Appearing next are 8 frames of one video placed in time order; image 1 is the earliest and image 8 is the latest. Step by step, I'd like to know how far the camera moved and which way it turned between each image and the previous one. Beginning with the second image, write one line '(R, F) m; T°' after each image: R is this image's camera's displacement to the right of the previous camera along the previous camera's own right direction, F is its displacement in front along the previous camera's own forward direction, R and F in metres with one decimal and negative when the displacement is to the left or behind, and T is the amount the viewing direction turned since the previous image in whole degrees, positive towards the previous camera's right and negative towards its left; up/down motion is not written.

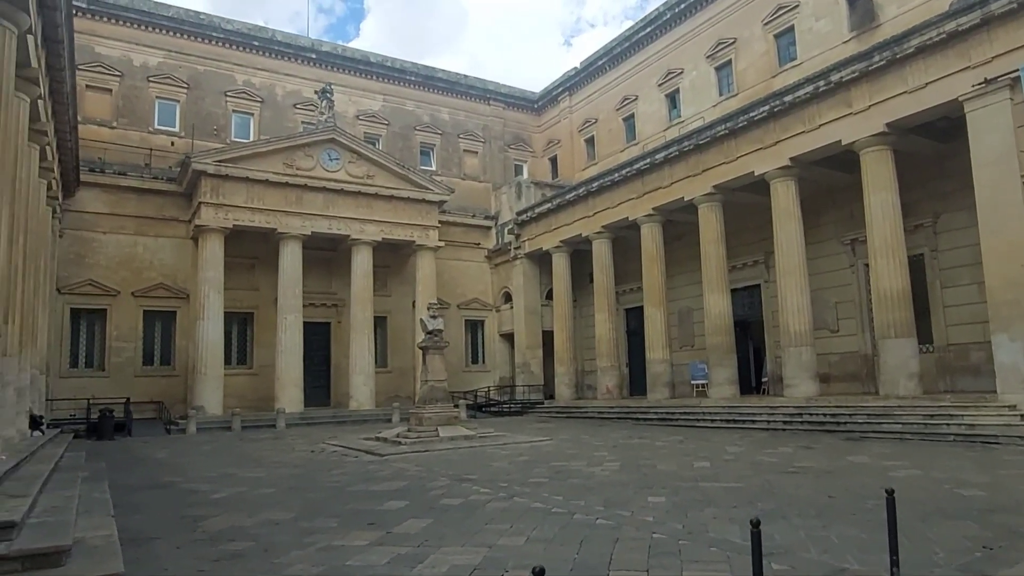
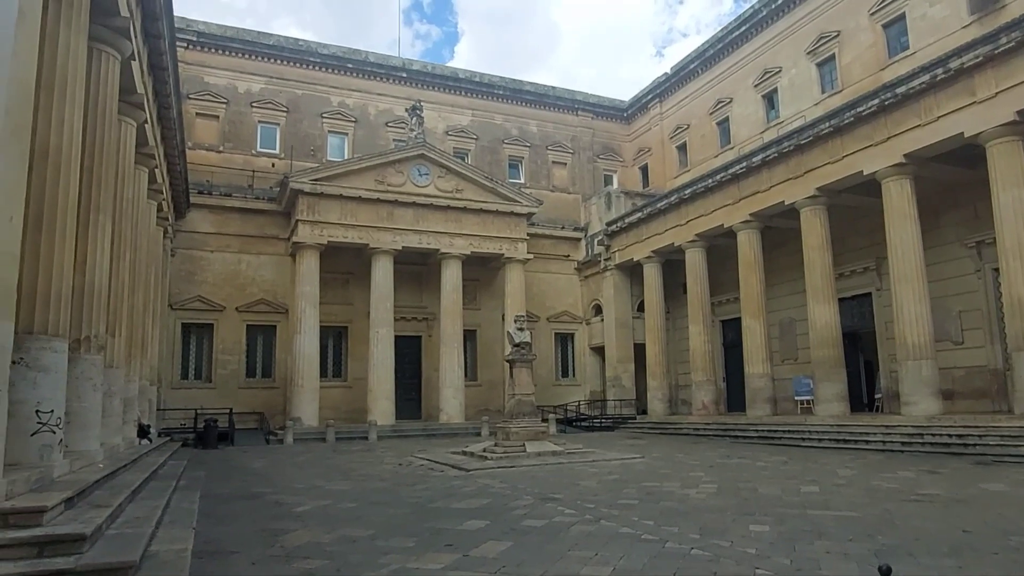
(+0.1, +0.4) m; -7°
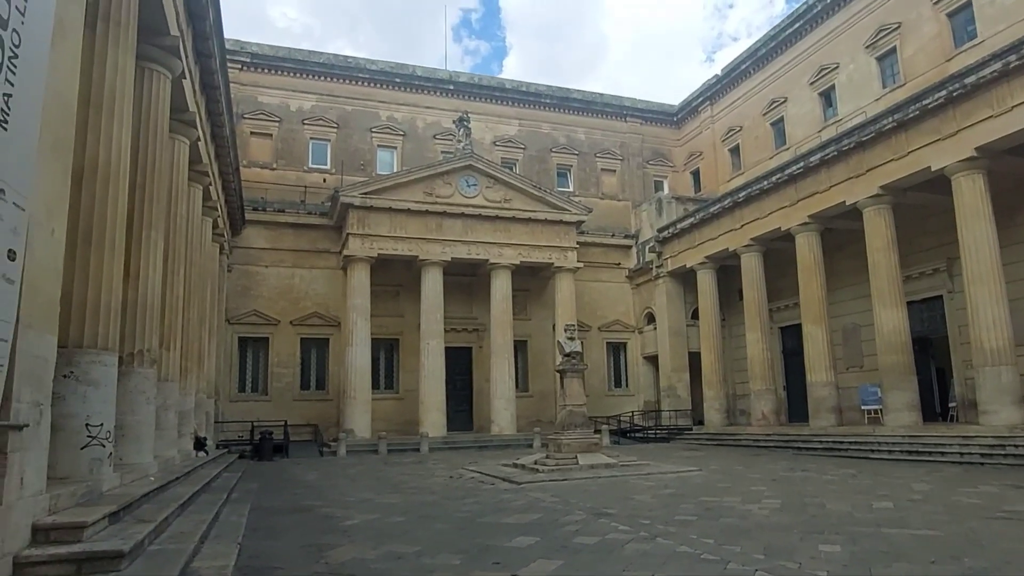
(+0.1, +0.3) m; -4°
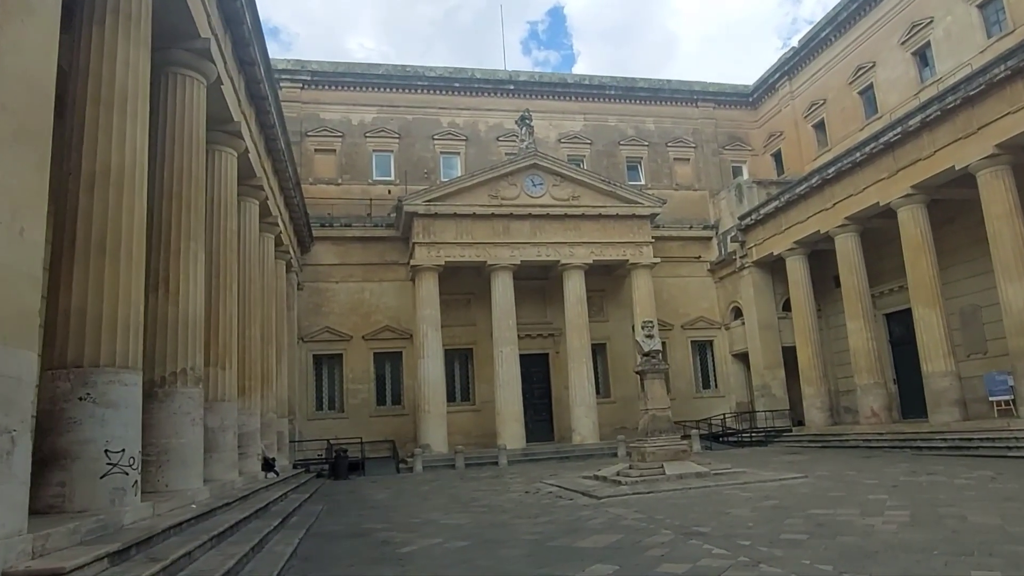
(+0.2, +1.1) m; -6°
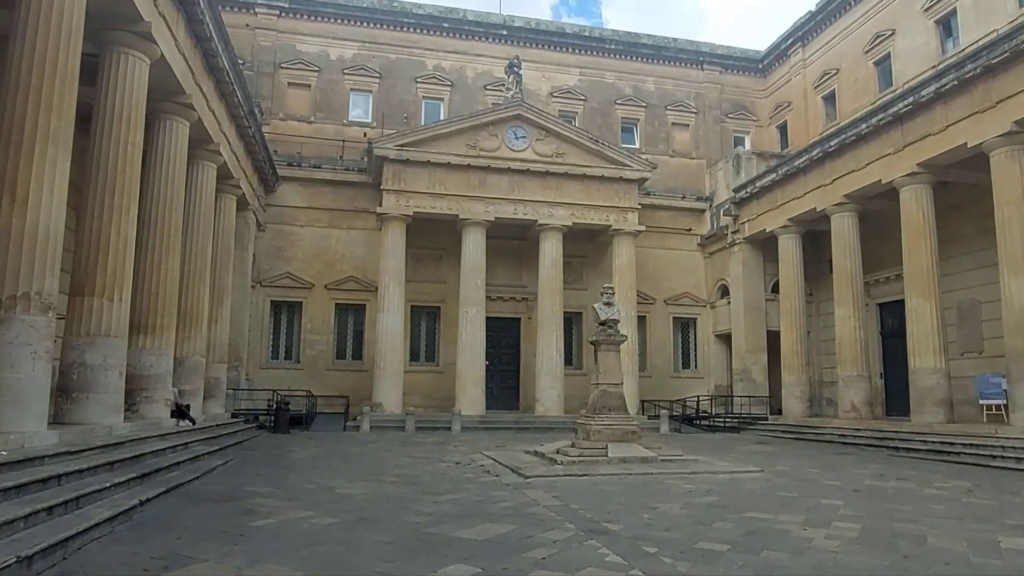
(+1.1, +1.5) m; 0°
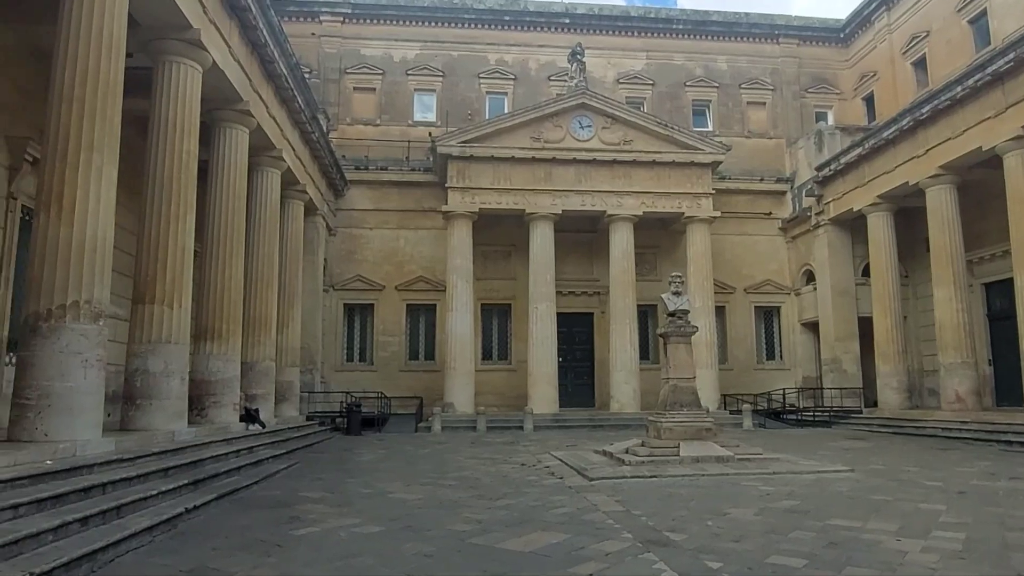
(+0.4, +0.5) m; -7°
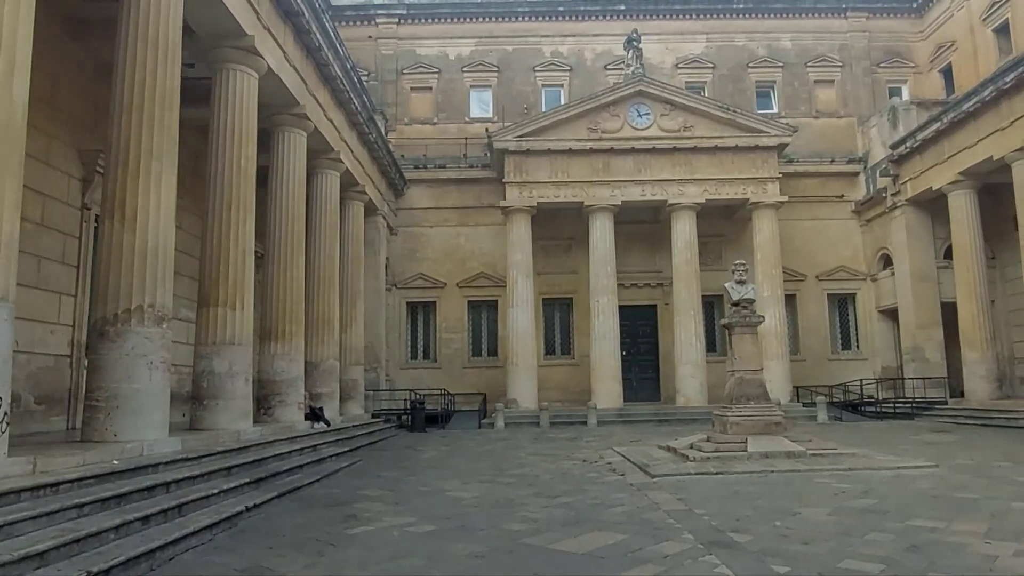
(+0.2, +0.2) m; -5°
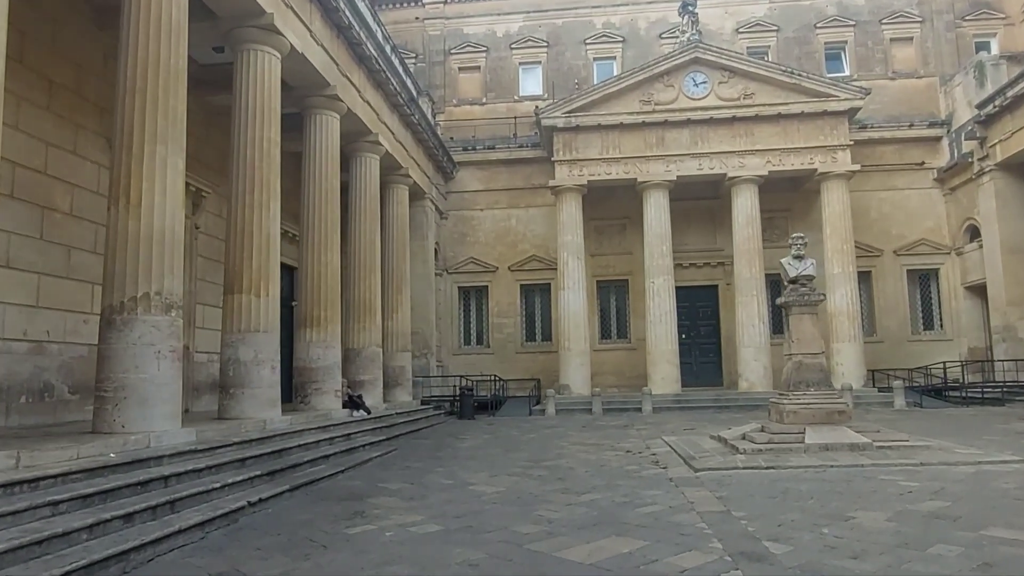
(+0.6, +0.7) m; -6°
